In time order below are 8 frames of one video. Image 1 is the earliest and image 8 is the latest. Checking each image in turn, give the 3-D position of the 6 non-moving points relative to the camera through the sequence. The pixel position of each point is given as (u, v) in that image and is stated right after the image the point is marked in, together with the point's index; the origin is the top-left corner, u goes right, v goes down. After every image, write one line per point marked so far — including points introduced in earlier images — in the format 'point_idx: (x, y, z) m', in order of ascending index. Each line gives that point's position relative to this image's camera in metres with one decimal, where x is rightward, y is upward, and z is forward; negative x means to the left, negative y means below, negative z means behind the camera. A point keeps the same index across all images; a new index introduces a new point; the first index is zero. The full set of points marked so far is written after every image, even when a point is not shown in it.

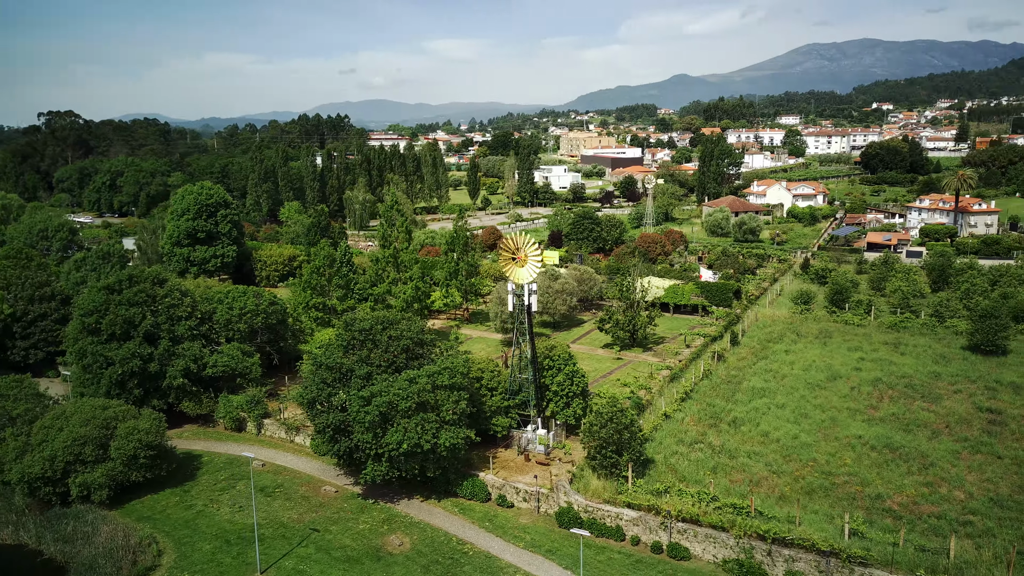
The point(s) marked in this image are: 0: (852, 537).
0: (+7.2, -5.2, +17.9) m
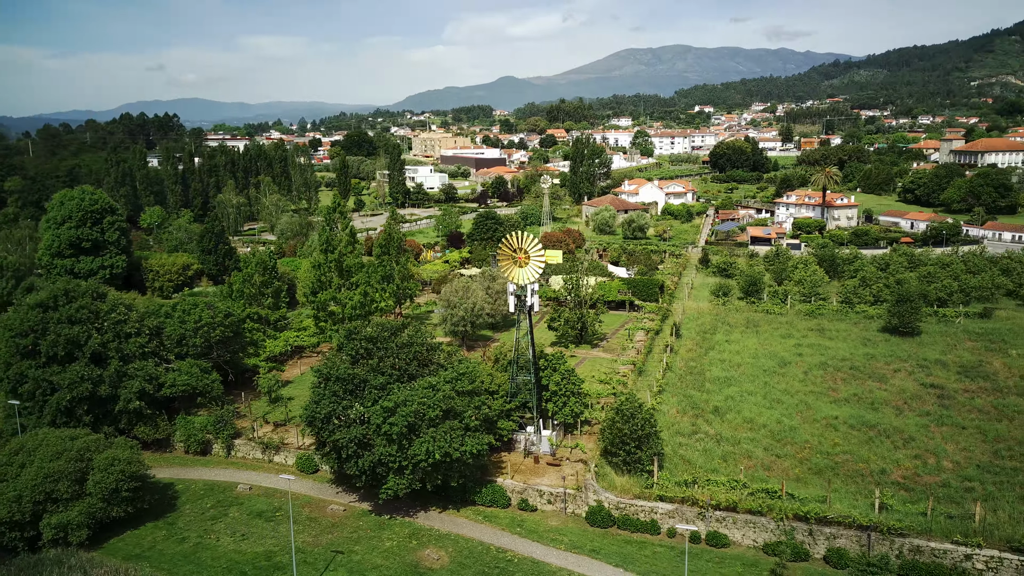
0: (+8.3, -4.9, +19.1) m
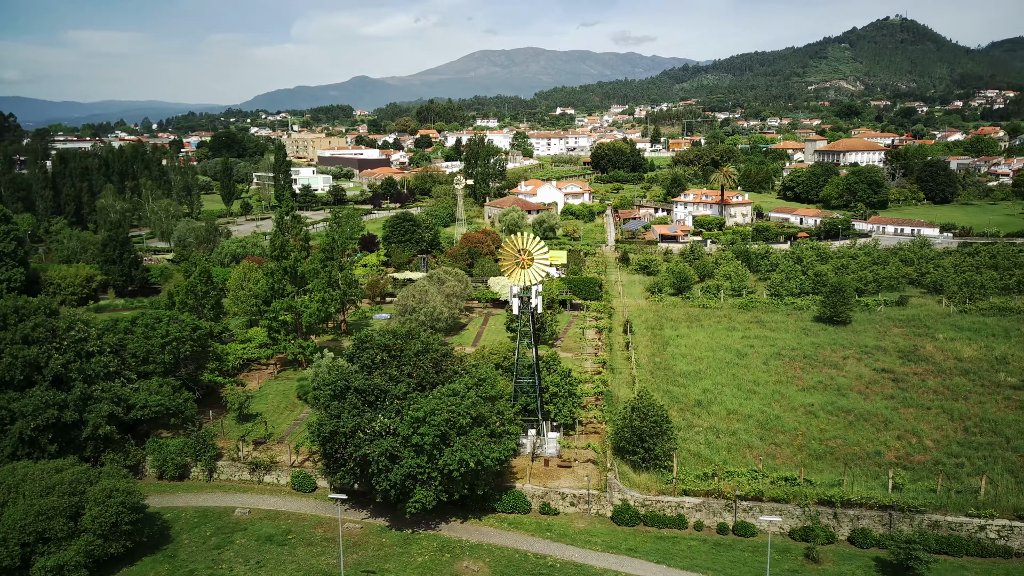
0: (+9.1, -4.7, +20.3) m
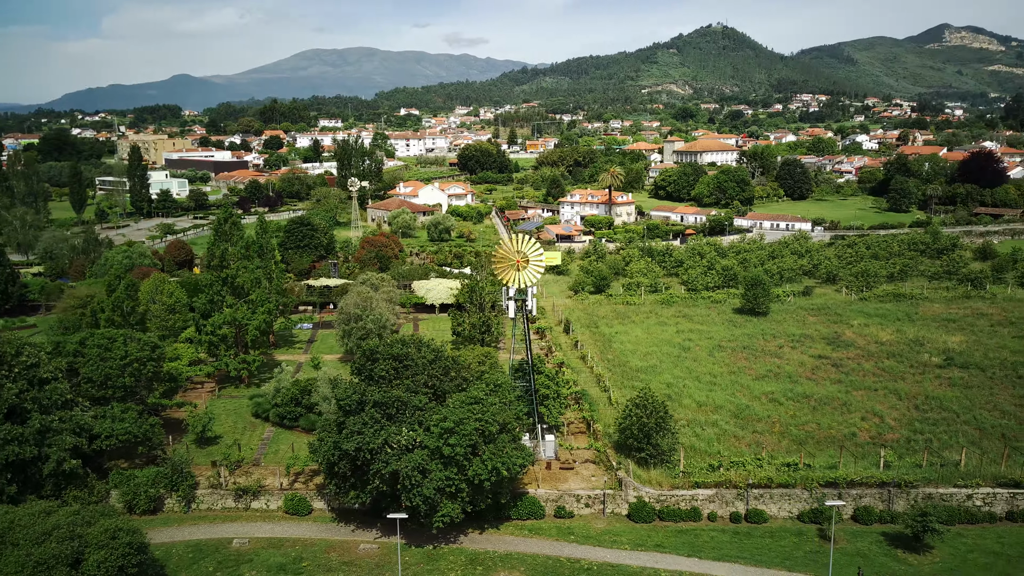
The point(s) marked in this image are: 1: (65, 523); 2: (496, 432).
0: (+9.5, -4.5, +21.7) m
1: (-8.8, -4.6, +16.9) m
2: (-0.4, -3.2, +19.4) m
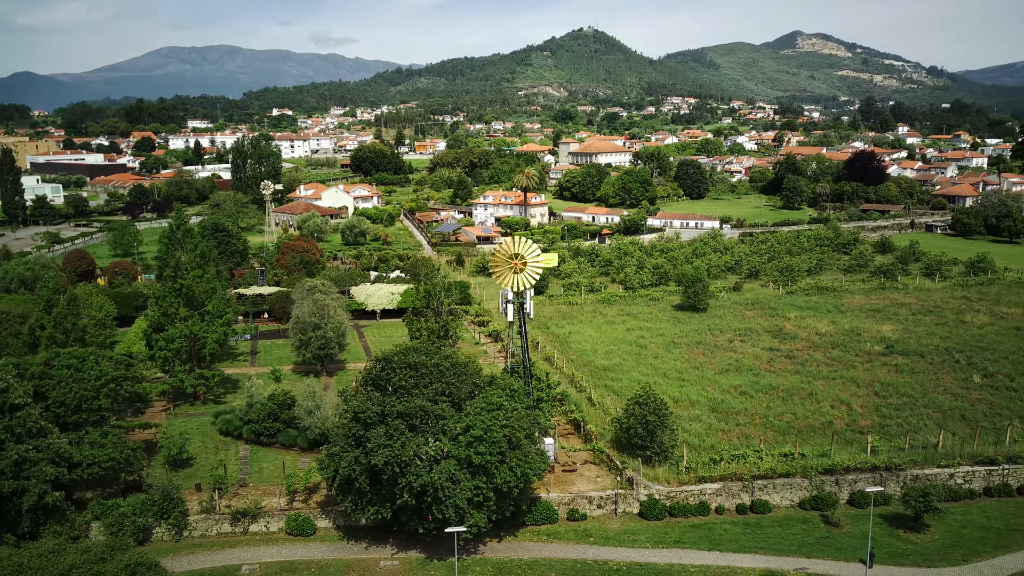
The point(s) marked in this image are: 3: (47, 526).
0: (+9.6, -4.3, +22.8) m
1: (-7.8, -4.9, +15.5) m
2: (+0.2, -3.3, +19.1) m
3: (-10.1, -5.2, +18.8) m
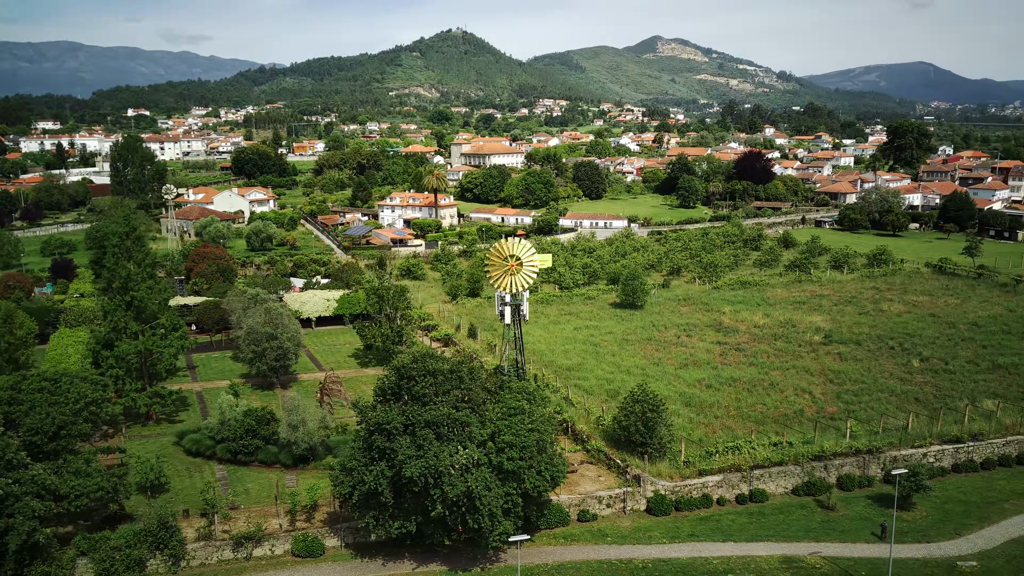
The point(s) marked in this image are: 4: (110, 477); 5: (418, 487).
0: (+9.4, -4.1, +24.0) m
1: (-6.6, -5.2, +14.1) m
2: (+0.7, -3.4, +18.9) m
3: (-9.4, -5.6, +17.1) m
4: (-8.9, -4.1, +19.0) m
5: (-2.0, -4.0, +17.5) m
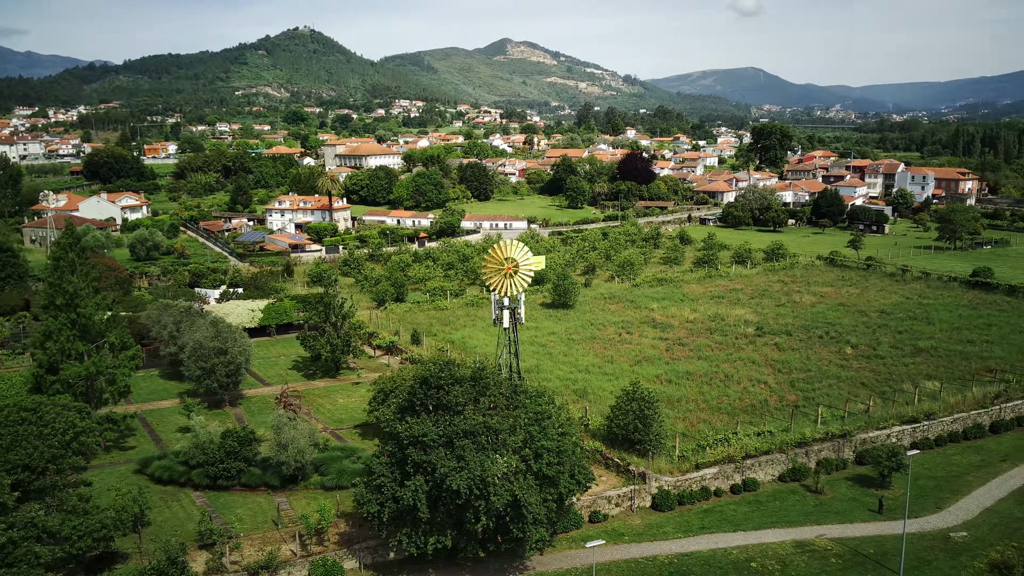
0: (+9.1, -4.0, +25.3) m
1: (-5.0, -5.4, +12.8) m
2: (+1.3, -3.4, +18.8) m
3: (-8.3, -5.9, +15.3) m
4: (-8.1, -4.5, +17.2) m
5: (-1.1, -4.2, +17.0) m
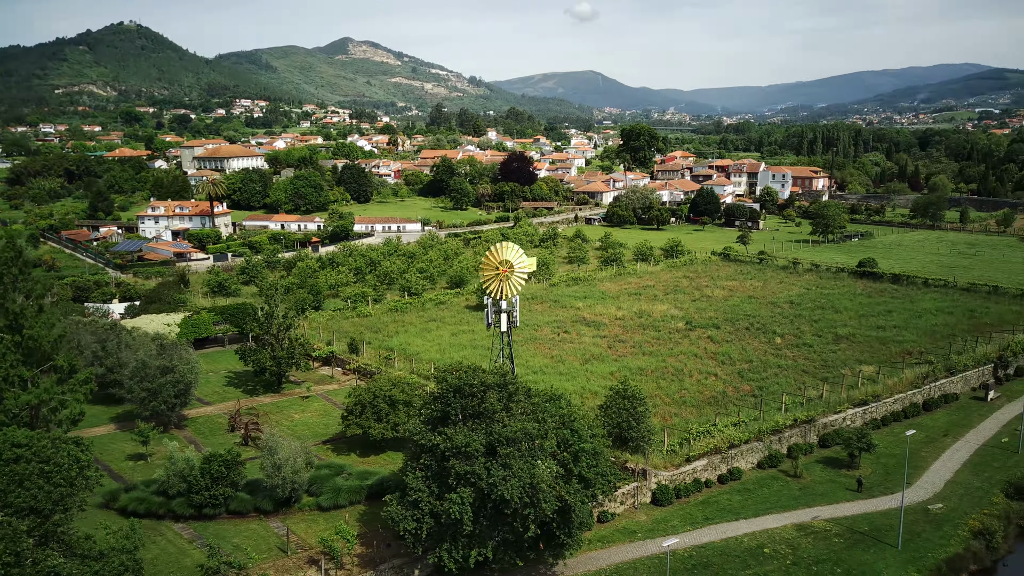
0: (+8.4, -3.8, +26.5) m
1: (-3.2, -5.6, +11.7) m
2: (+1.8, -3.5, +18.8) m
3: (-6.8, -6.2, +13.6) m
4: (-7.1, -4.8, +15.5) m
5: (-0.1, -4.3, +16.5) m
